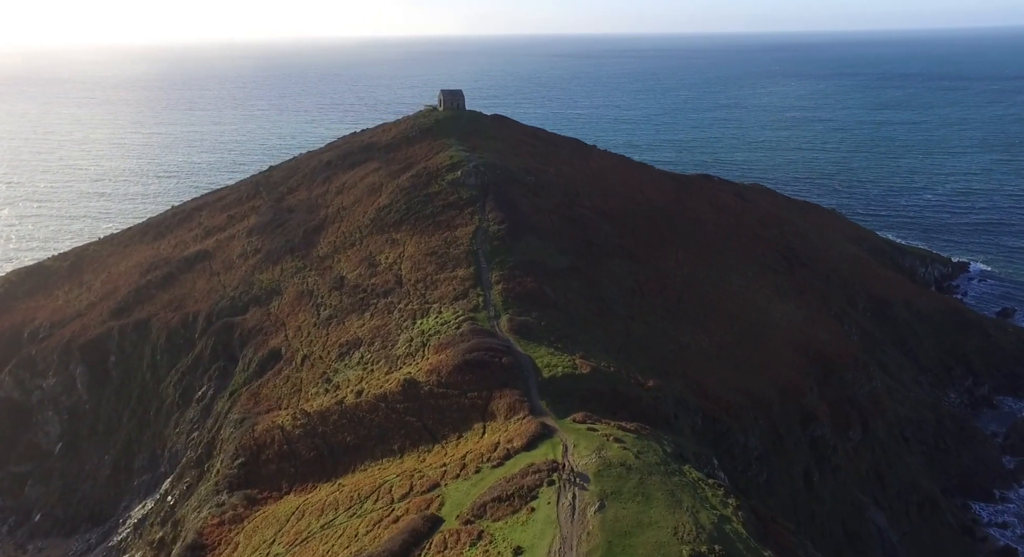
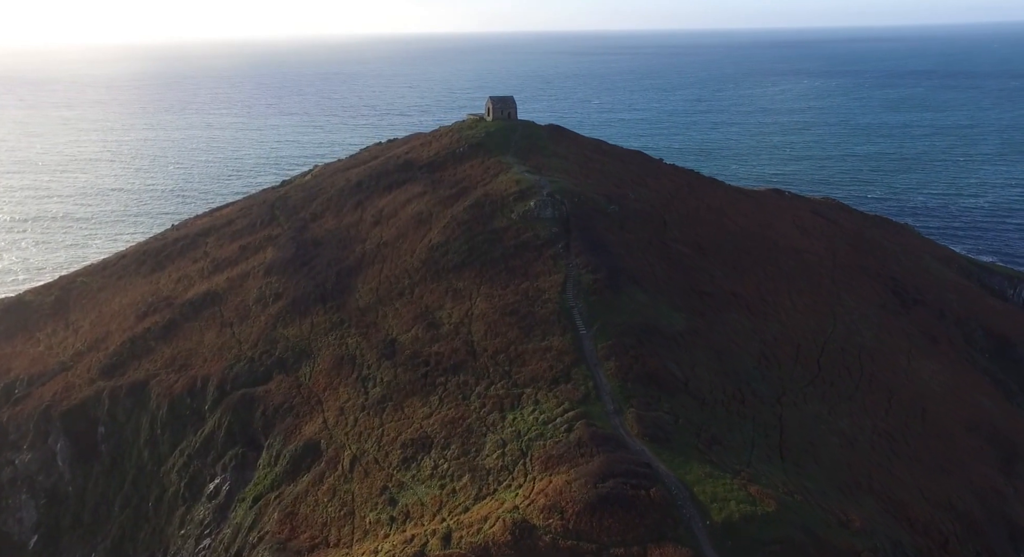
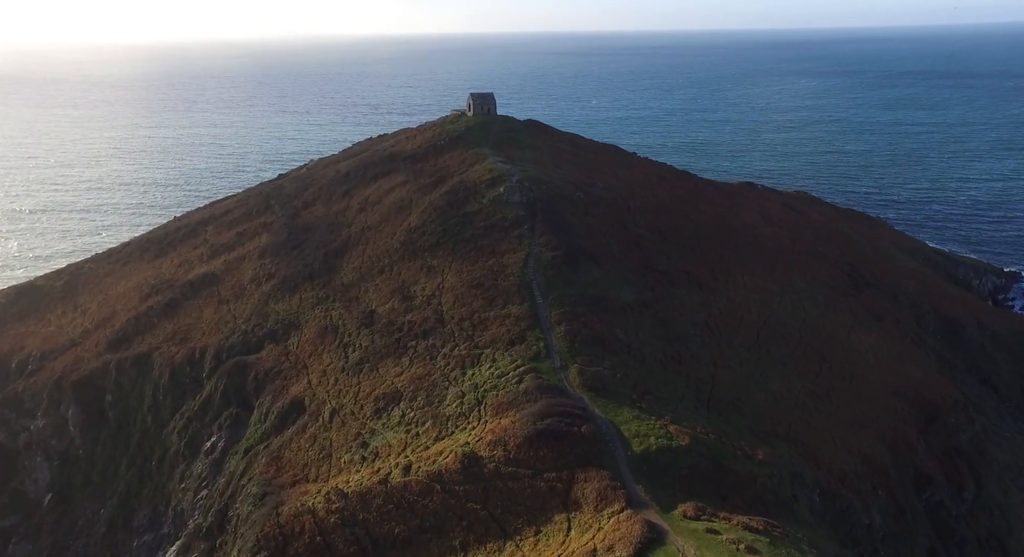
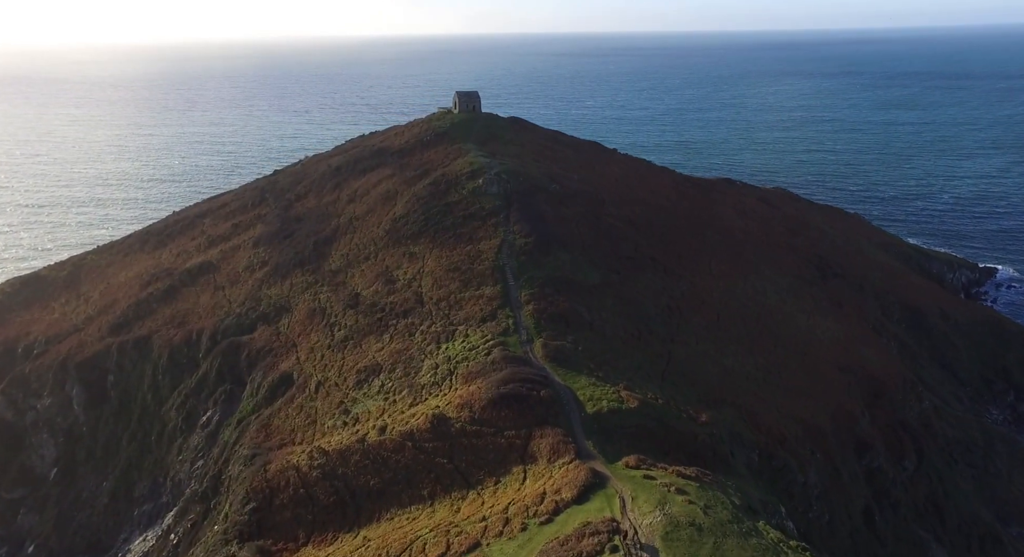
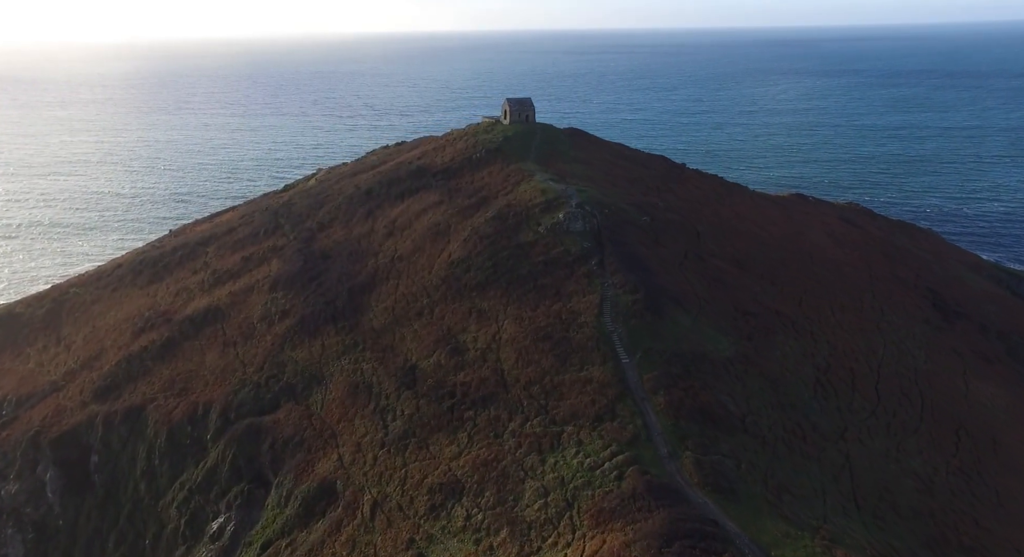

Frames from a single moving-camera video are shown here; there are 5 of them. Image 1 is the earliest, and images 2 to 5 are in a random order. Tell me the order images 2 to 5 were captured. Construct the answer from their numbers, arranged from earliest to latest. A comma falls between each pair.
4, 3, 2, 5
